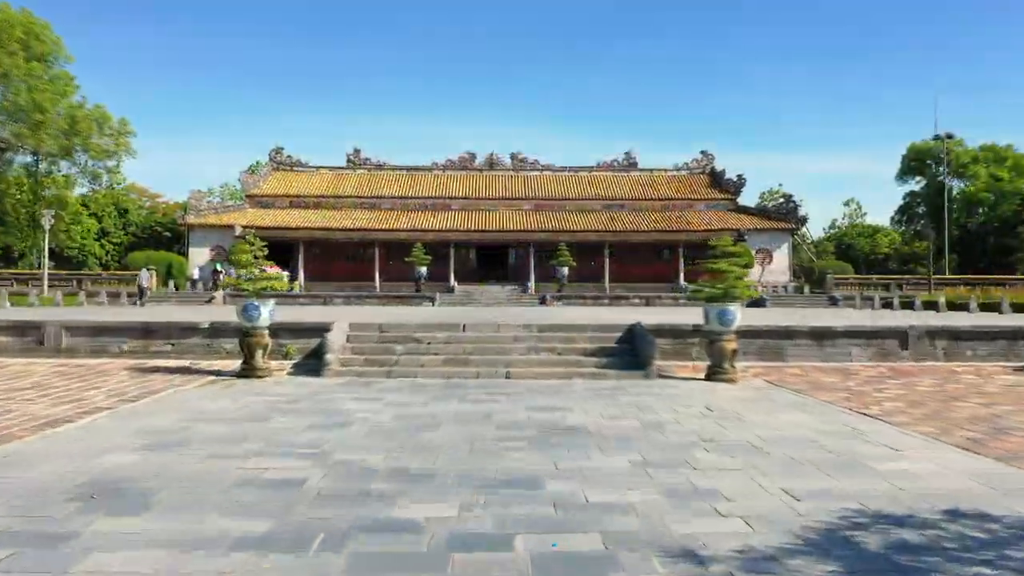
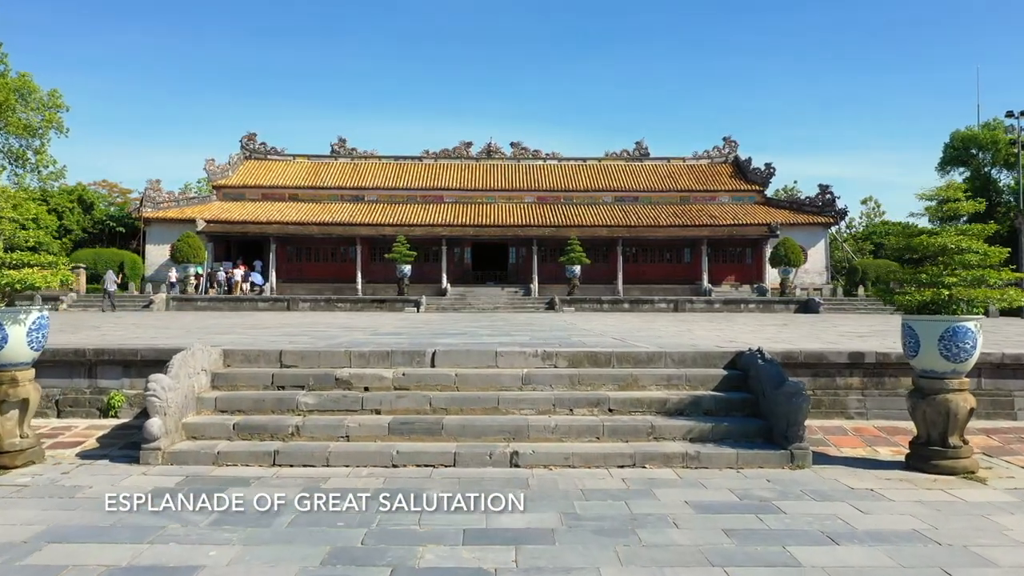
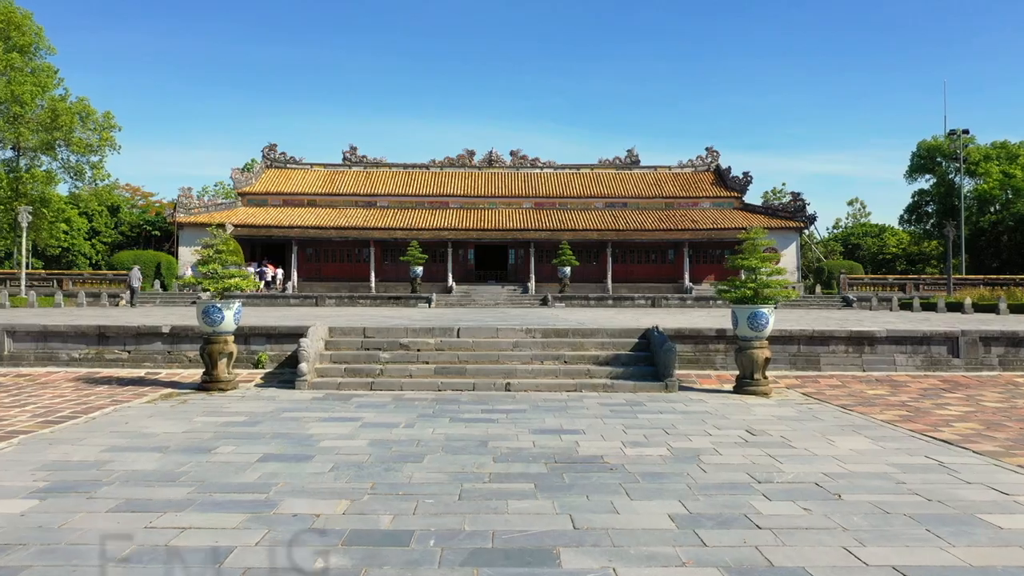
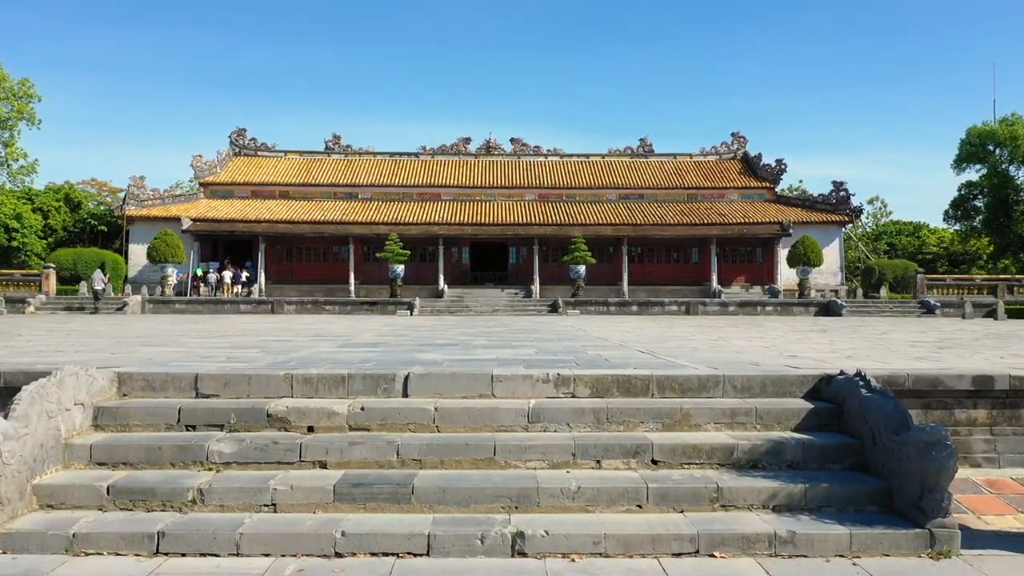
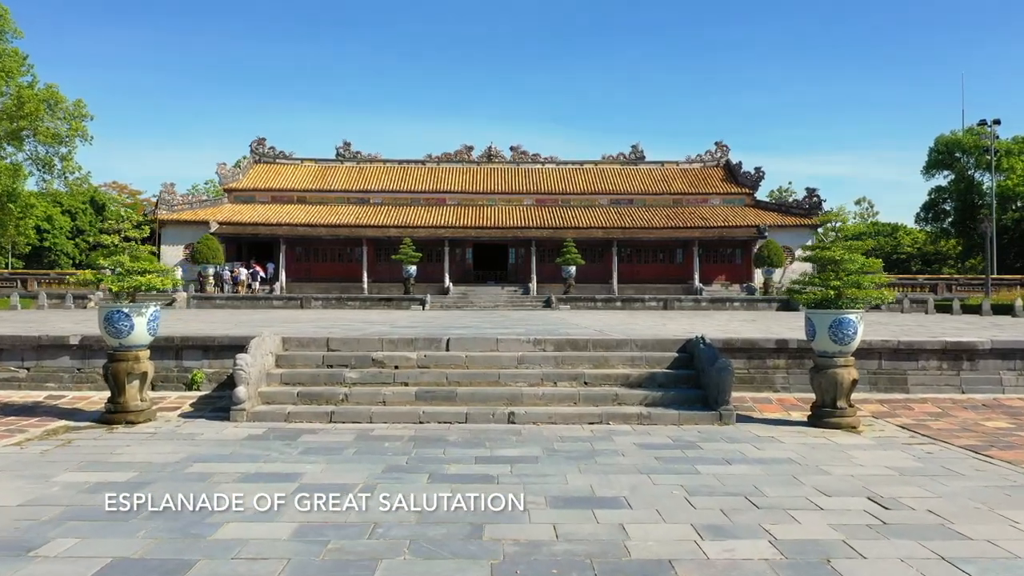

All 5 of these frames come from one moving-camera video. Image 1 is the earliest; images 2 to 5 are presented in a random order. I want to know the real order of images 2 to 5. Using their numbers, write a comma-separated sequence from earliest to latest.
3, 5, 2, 4
